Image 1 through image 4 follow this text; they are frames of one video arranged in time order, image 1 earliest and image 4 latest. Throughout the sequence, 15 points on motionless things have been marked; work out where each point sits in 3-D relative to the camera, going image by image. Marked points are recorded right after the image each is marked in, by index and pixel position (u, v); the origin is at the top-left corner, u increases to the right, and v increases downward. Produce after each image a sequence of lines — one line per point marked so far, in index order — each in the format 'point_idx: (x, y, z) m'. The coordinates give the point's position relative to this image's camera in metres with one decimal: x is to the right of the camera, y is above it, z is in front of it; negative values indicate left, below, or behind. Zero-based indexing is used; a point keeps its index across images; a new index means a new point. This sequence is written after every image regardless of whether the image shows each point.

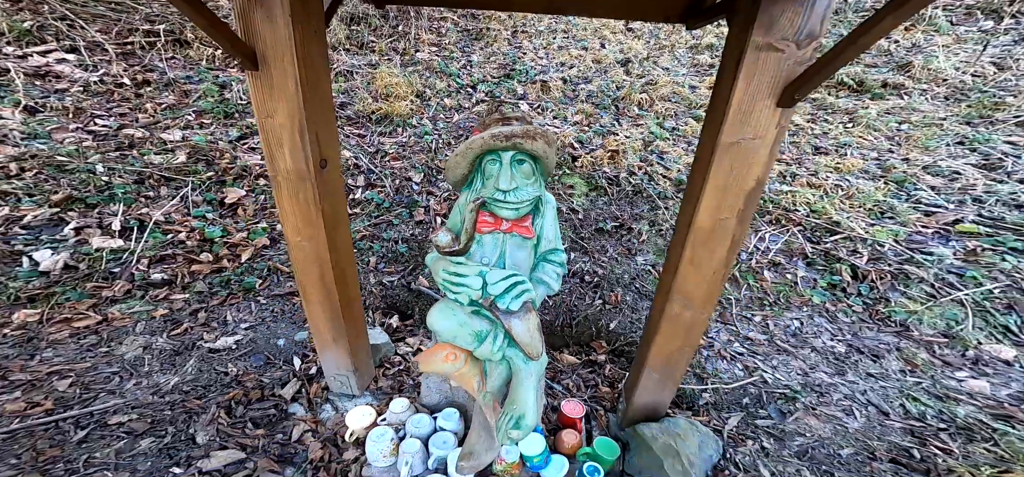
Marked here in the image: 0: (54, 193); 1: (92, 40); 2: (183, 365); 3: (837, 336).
0: (-2.5, +0.2, +2.4) m
1: (-3.5, +1.7, +3.5) m
2: (-1.4, -0.6, +1.8) m
3: (+1.6, -0.5, +2.2) m
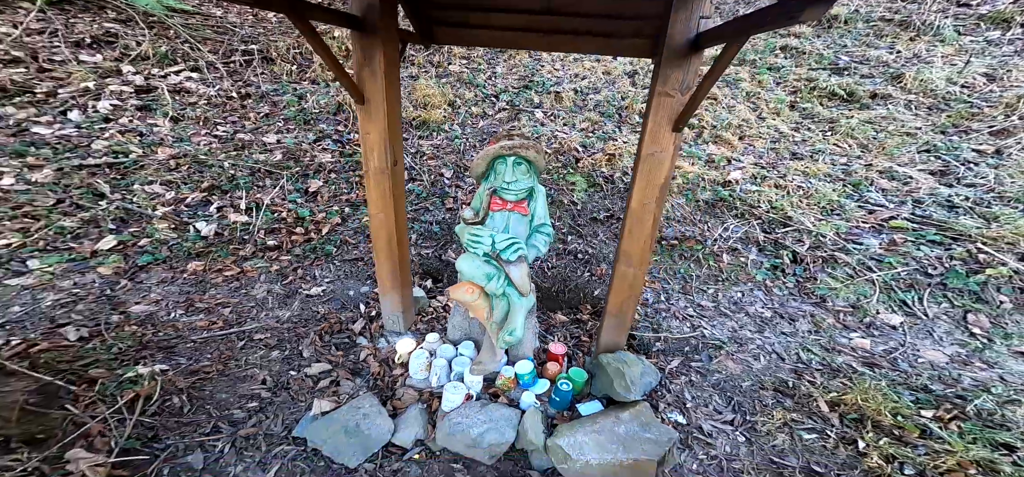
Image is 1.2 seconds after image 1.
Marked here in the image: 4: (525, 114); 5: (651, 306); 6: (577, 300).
0: (-2.4, +0.4, +3.3) m
1: (-3.2, +1.9, +4.5) m
2: (-1.4, -0.4, +2.7) m
3: (+1.6, -0.4, +2.7) m
4: (+0.1, +1.3, +4.5) m
5: (+0.9, -0.4, +2.7) m
6: (+0.4, -0.4, +2.9) m
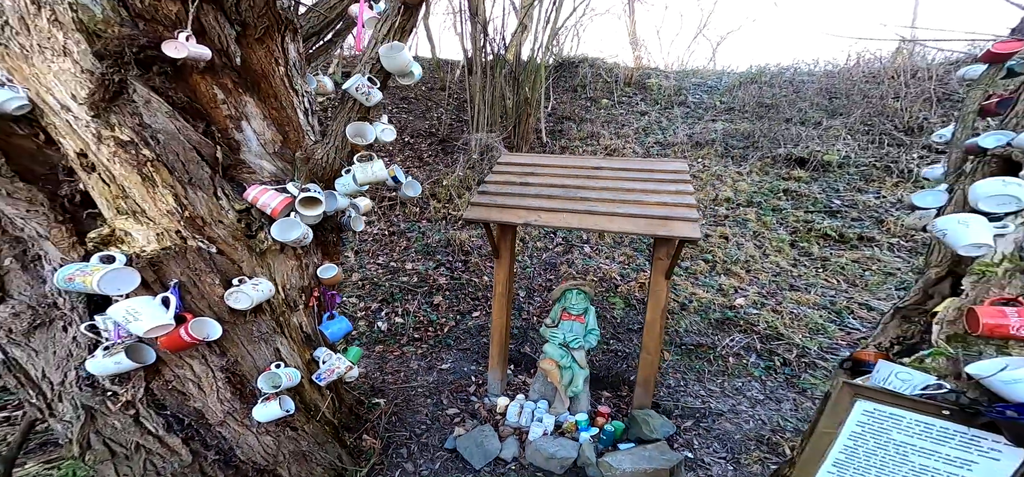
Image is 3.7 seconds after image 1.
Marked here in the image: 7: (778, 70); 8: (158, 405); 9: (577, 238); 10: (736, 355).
0: (-1.7, -0.7, +5.2) m
1: (-2.3, +0.5, +6.8) m
2: (-0.8, -1.3, +4.3) m
3: (+2.2, -1.4, +4.0) m
4: (+1.0, -0.1, +6.3) m
5: (+1.5, -1.4, +4.1) m
6: (+1.0, -1.4, +4.2) m
7: (+6.0, +3.8, +9.9) m
8: (-1.6, -0.7, +1.9) m
9: (+1.0, 0.0, +6.5) m
10: (+2.2, -1.2, +4.4) m
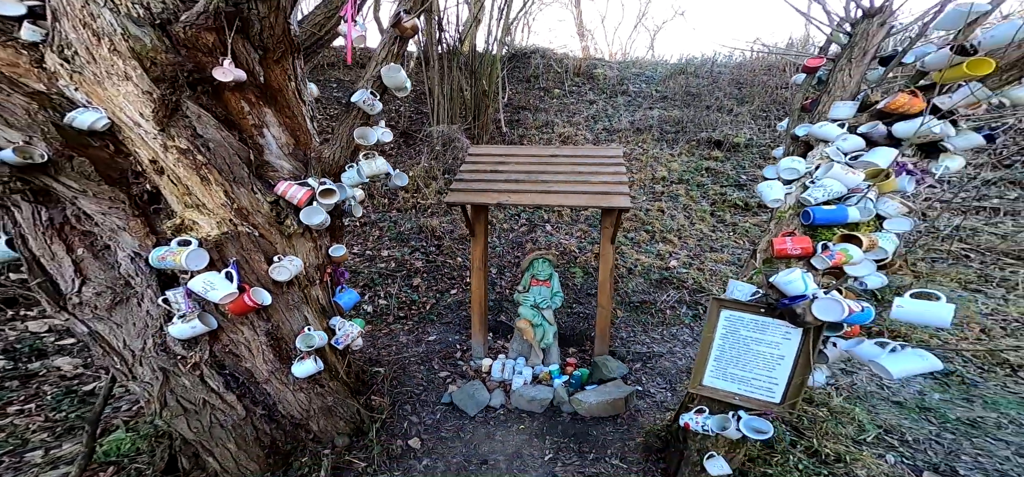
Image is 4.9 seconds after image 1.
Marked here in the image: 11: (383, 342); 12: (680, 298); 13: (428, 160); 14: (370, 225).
0: (-2.1, -0.5, +5.7) m
1: (-2.9, +0.7, +7.2) m
2: (-1.0, -1.2, +4.9) m
3: (+2.0, -1.1, +4.9) m
4: (+0.4, +0.2, +7.0) m
5: (+1.3, -1.1, +4.8) m
6: (+0.8, -1.2, +5.0) m
7: (+5.0, +4.4, +10.9) m
8: (-1.6, -0.7, +2.4) m
9: (+0.5, +0.3, +7.2) m
10: (+1.9, -0.9, +5.3) m
11: (-1.5, -1.1, +4.8) m
12: (+2.1, -0.8, +5.4) m
13: (-1.5, +1.5, +8.0) m
14: (-2.3, +0.2, +6.9) m
